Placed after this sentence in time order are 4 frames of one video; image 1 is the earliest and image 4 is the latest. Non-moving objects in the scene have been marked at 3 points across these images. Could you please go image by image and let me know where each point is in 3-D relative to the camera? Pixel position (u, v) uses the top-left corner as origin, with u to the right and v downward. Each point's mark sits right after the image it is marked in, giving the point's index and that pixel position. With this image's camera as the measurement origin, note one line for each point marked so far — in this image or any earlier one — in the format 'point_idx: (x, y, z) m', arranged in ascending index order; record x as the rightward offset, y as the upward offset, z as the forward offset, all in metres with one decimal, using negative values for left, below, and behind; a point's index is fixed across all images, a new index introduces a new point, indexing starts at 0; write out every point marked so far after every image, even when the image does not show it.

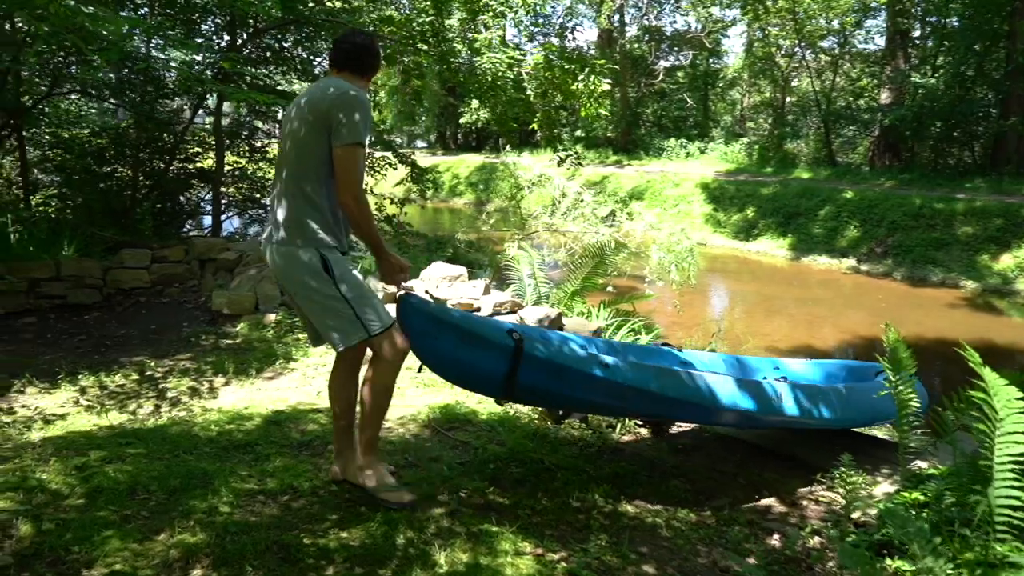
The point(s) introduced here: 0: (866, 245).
0: (+7.0, +0.8, +16.1) m
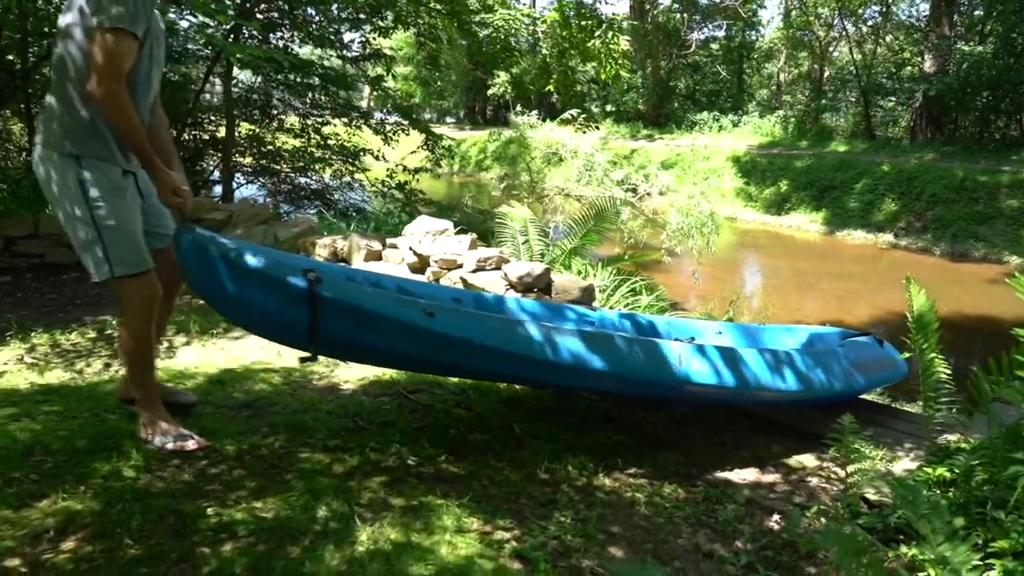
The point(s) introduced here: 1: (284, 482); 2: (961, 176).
0: (+7.3, +1.3, +15.2) m
1: (-0.9, -0.7, +3.1) m
2: (+8.4, +2.1, +15.2) m
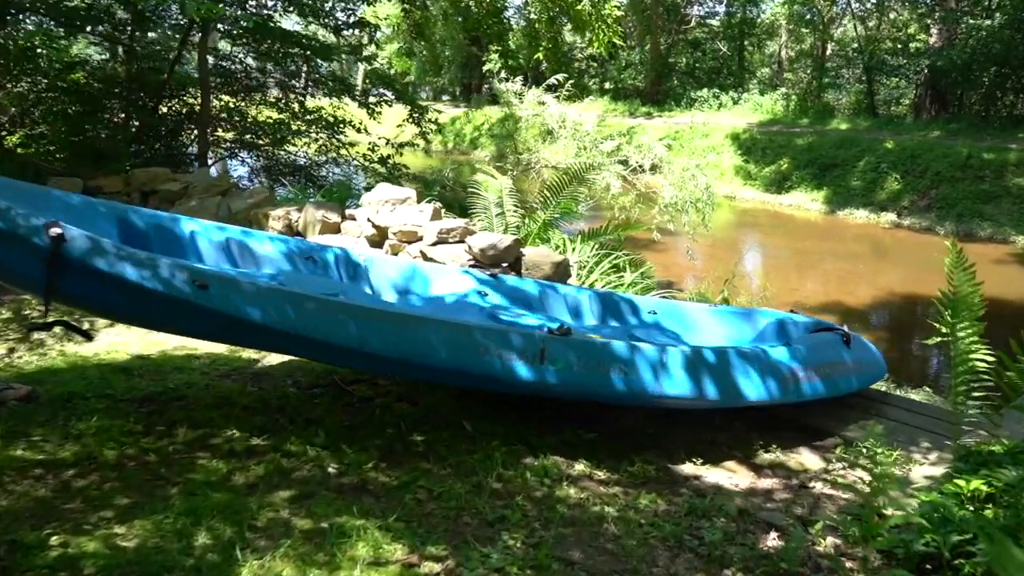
0: (+7.1, +1.7, +14.6) m
1: (-1.1, -0.6, +2.5) m
2: (+8.2, +2.5, +14.5) m
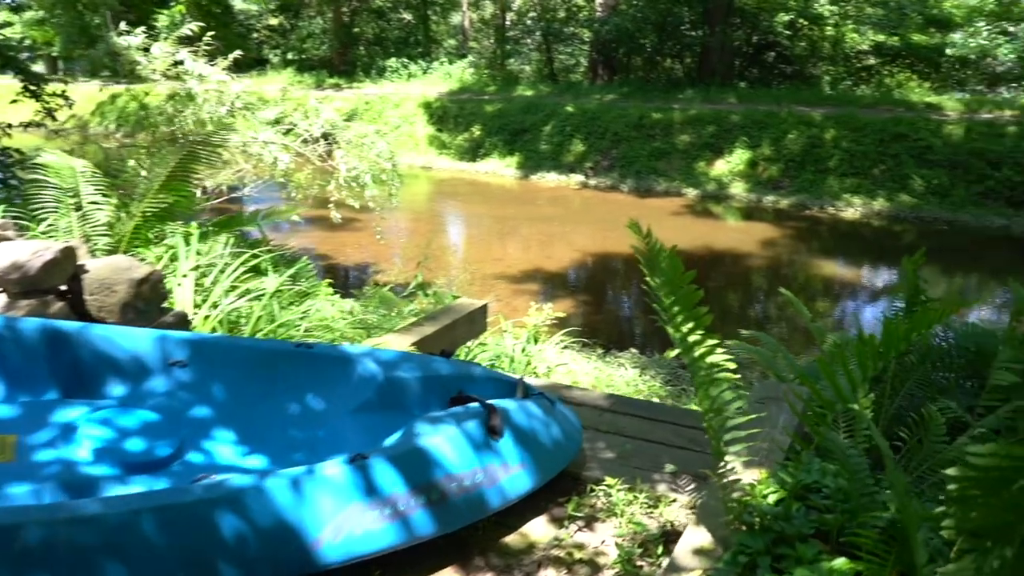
0: (+1.5, +2.4, +14.6) m
1: (-1.8, -0.9, +0.6) m
2: (+2.4, +3.3, +14.9) m
